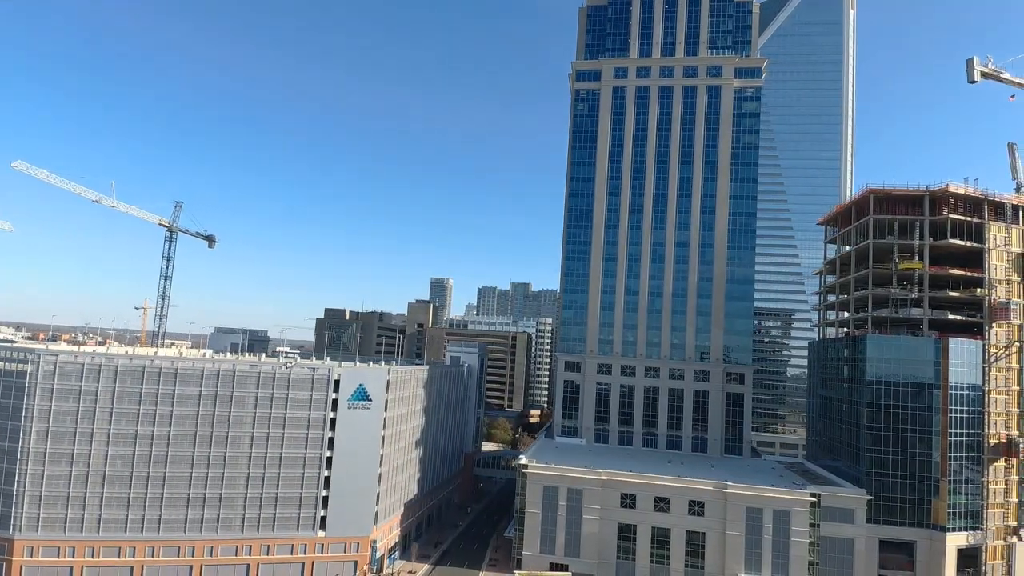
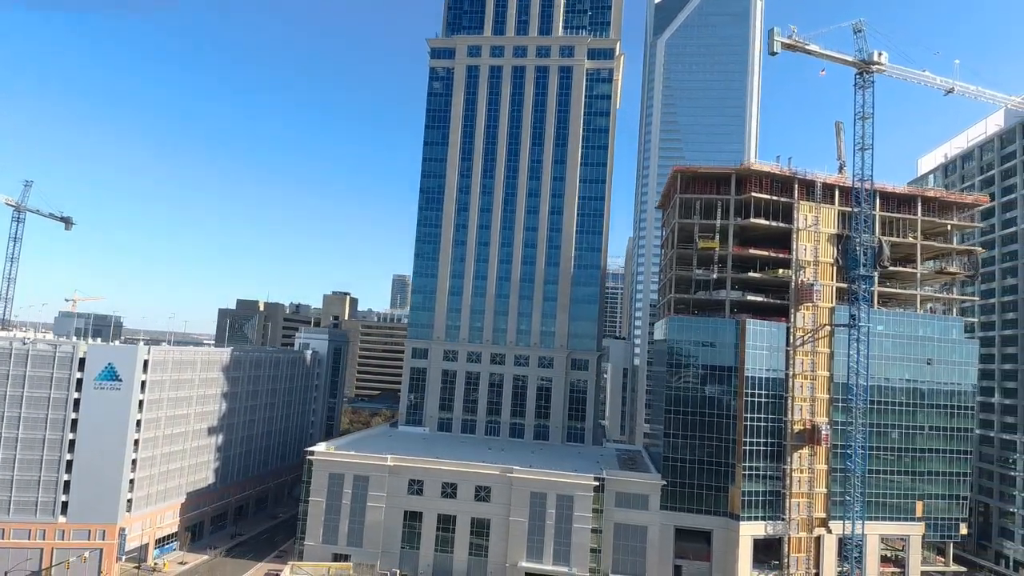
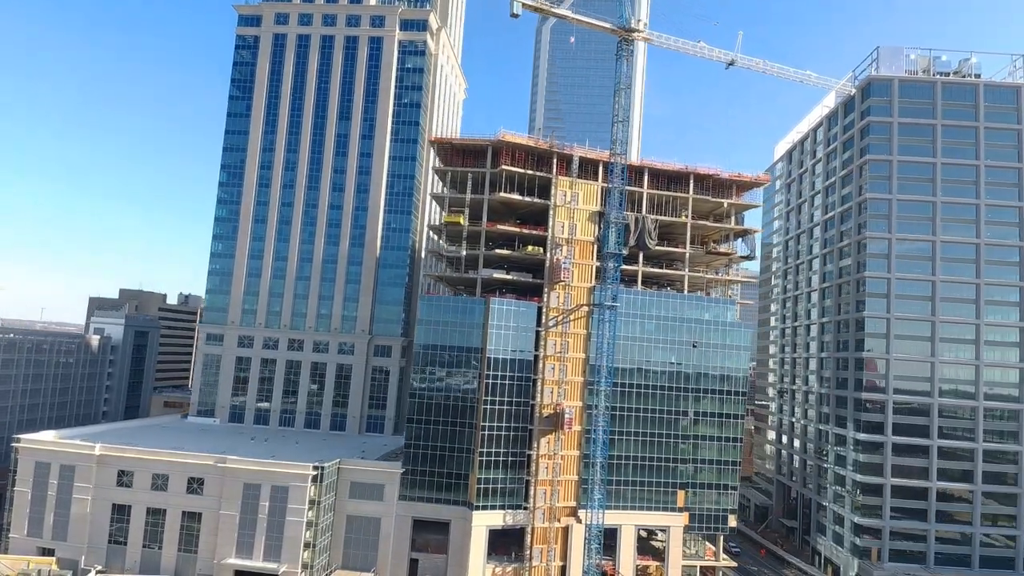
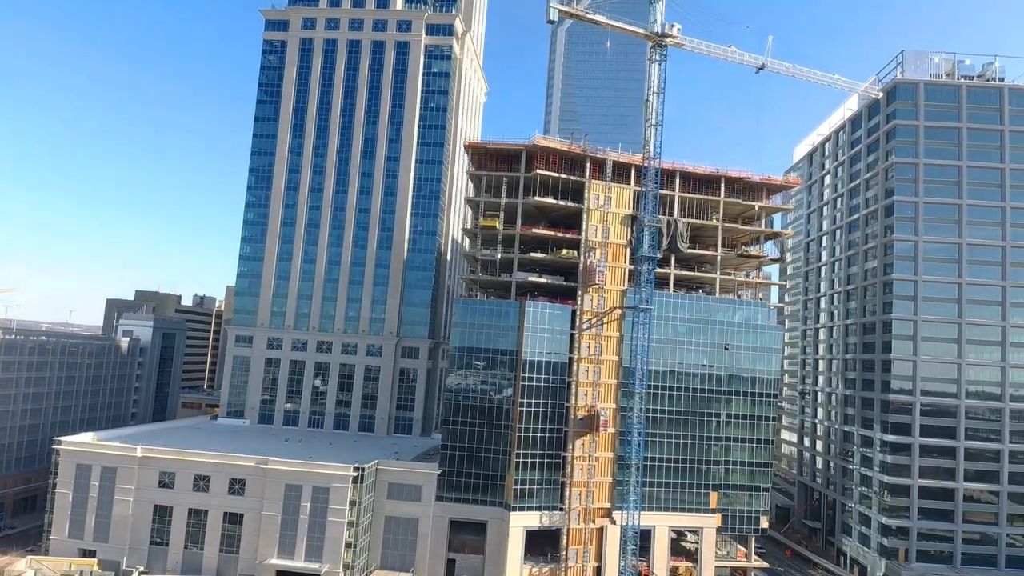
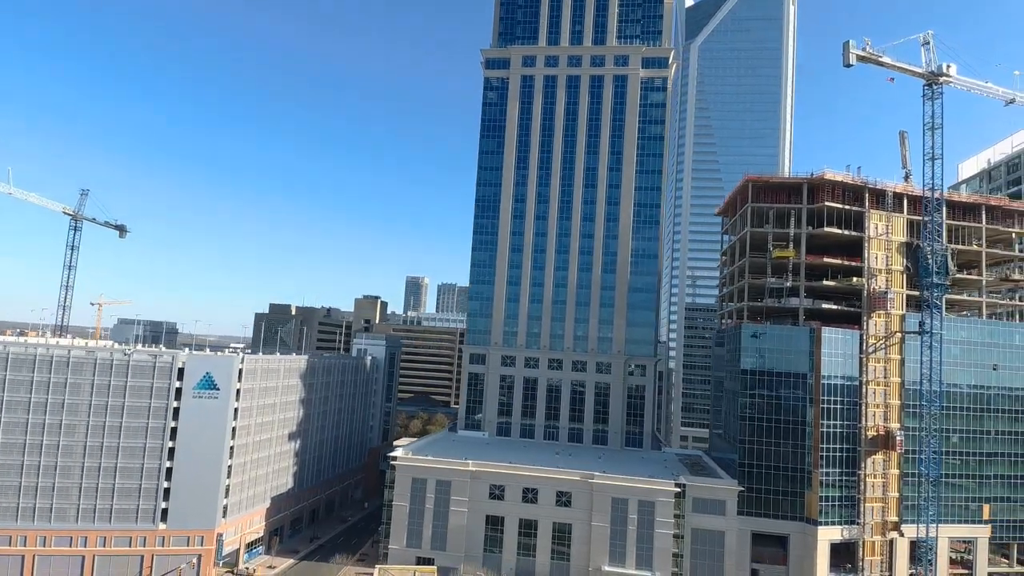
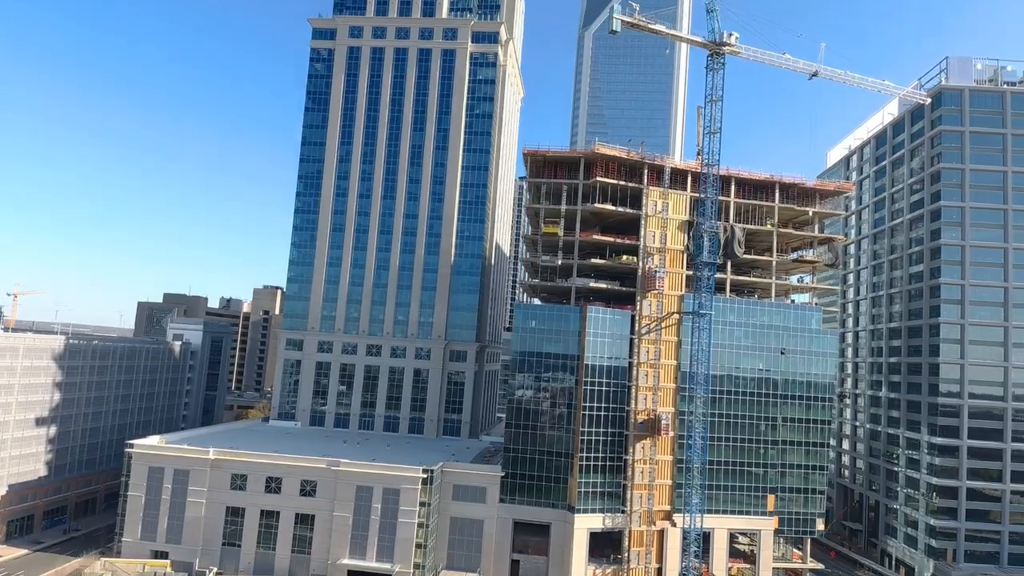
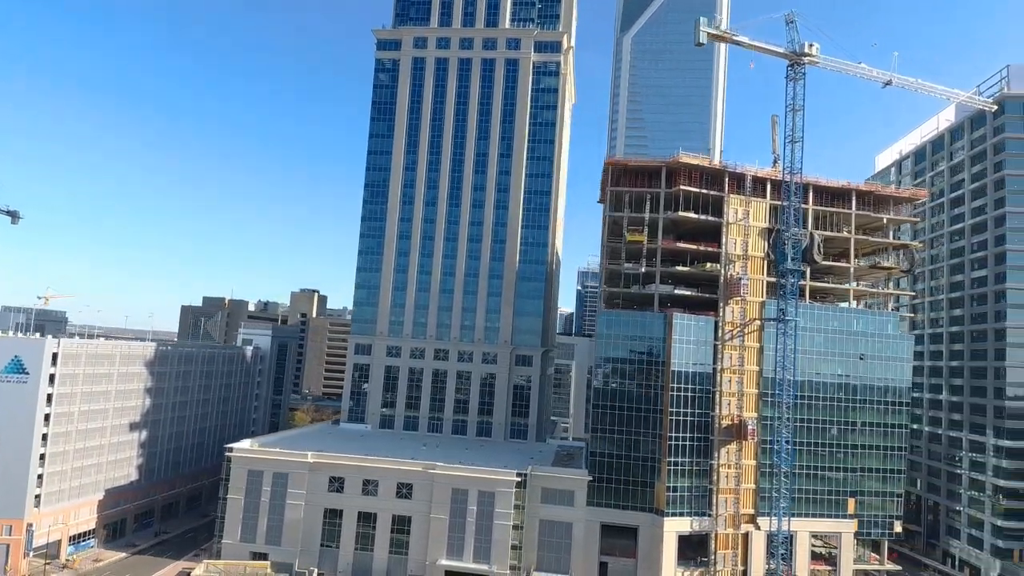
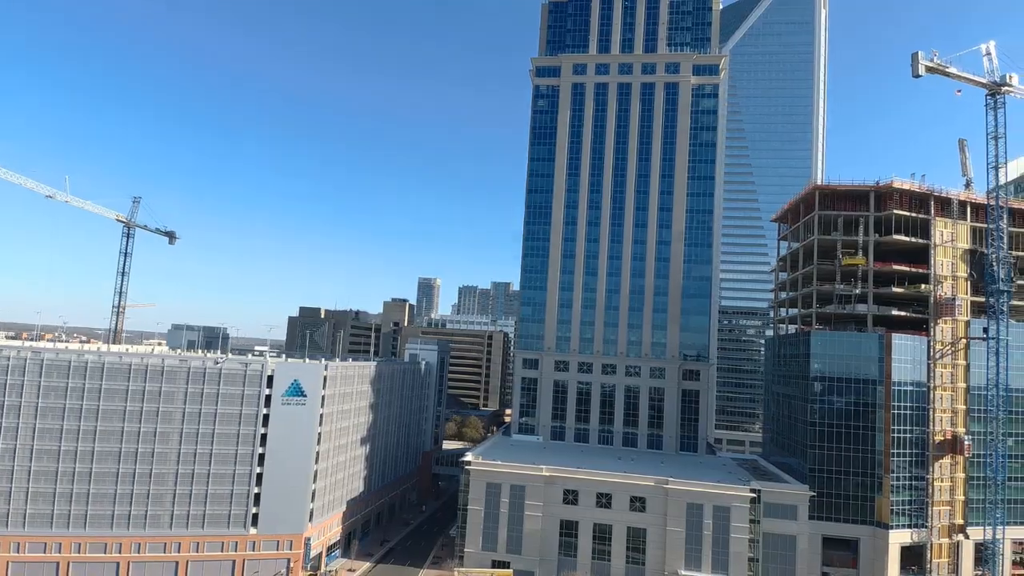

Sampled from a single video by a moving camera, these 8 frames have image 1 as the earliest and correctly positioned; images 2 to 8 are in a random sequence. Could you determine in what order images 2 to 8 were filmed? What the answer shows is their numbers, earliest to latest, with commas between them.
8, 5, 2, 7, 6, 4, 3
